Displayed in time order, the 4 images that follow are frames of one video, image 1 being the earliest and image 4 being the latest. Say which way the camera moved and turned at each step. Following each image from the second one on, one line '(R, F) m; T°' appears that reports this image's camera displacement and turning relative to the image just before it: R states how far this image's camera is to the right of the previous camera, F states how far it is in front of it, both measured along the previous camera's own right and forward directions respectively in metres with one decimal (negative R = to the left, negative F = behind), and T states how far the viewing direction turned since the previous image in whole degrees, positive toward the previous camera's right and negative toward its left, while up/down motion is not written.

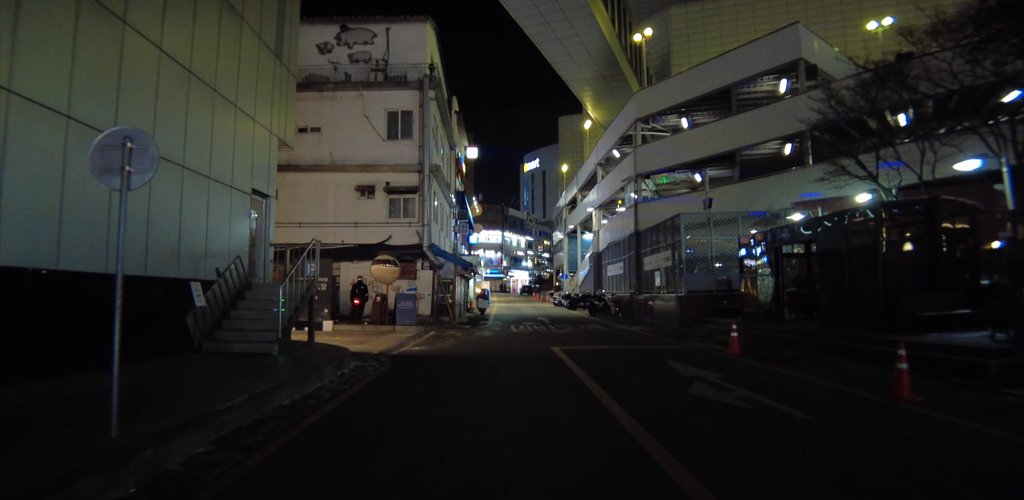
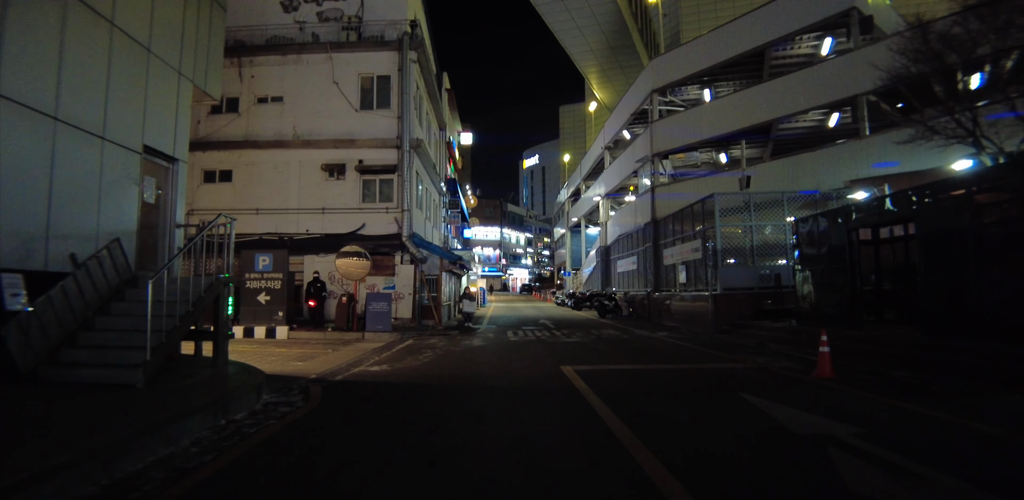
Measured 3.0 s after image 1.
(+0.1, +3.8) m; 0°
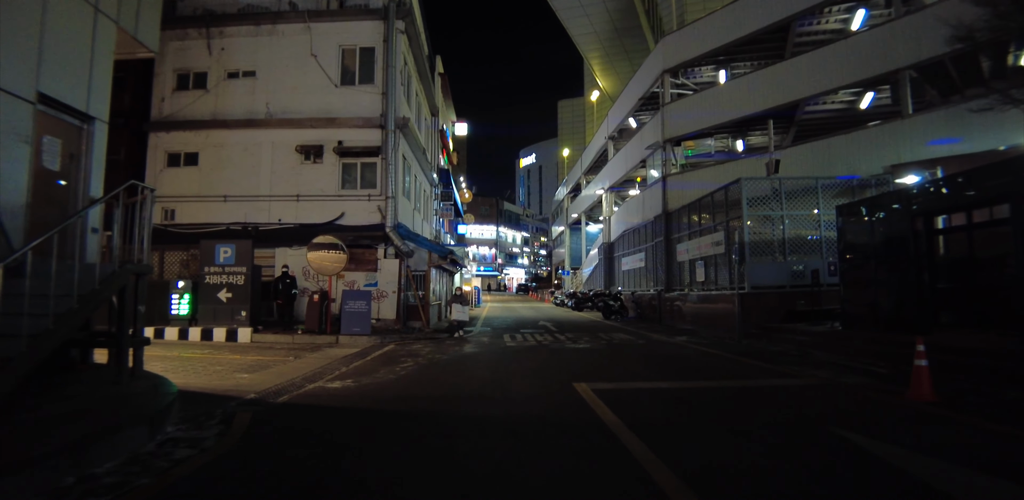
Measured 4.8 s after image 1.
(0.0, +2.1) m; 0°
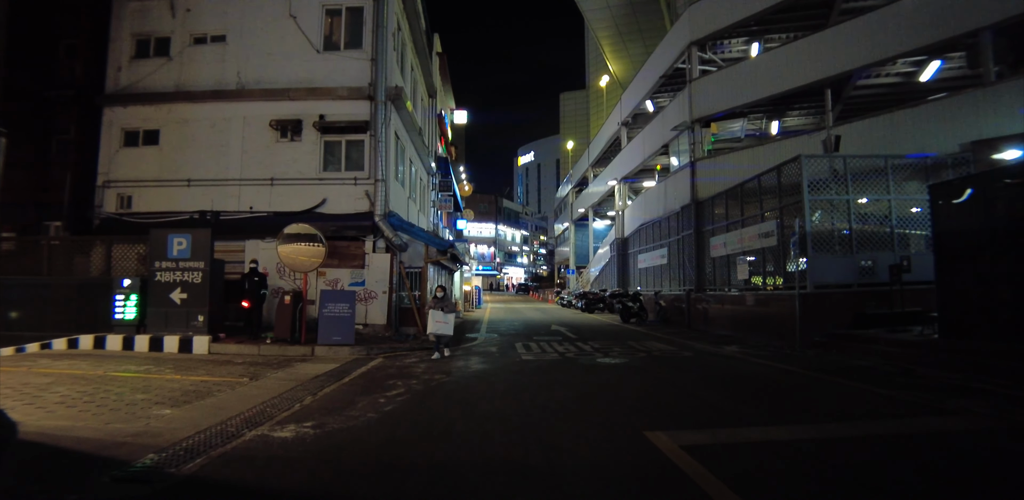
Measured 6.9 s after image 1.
(-0.2, +2.5) m; 0°
